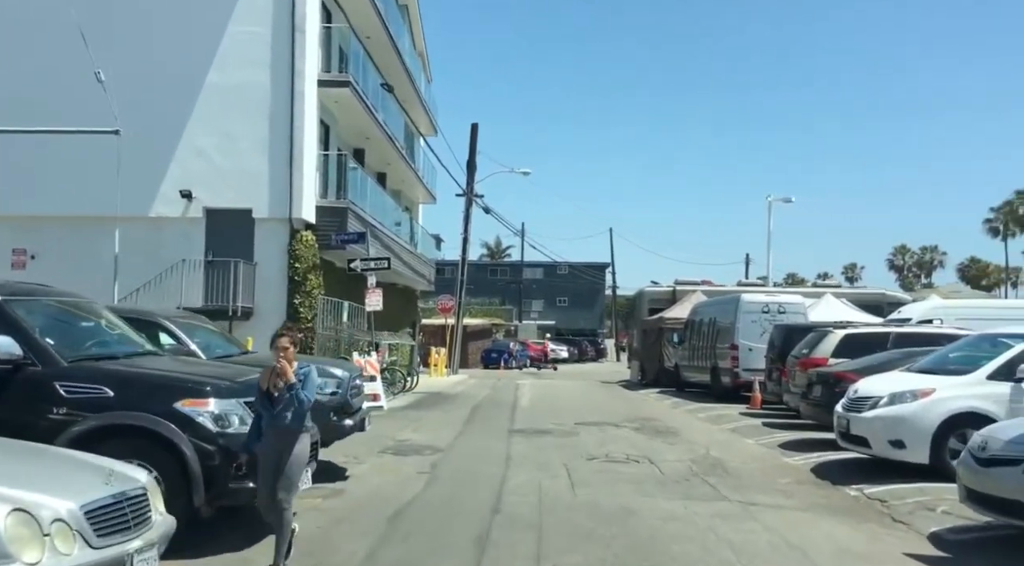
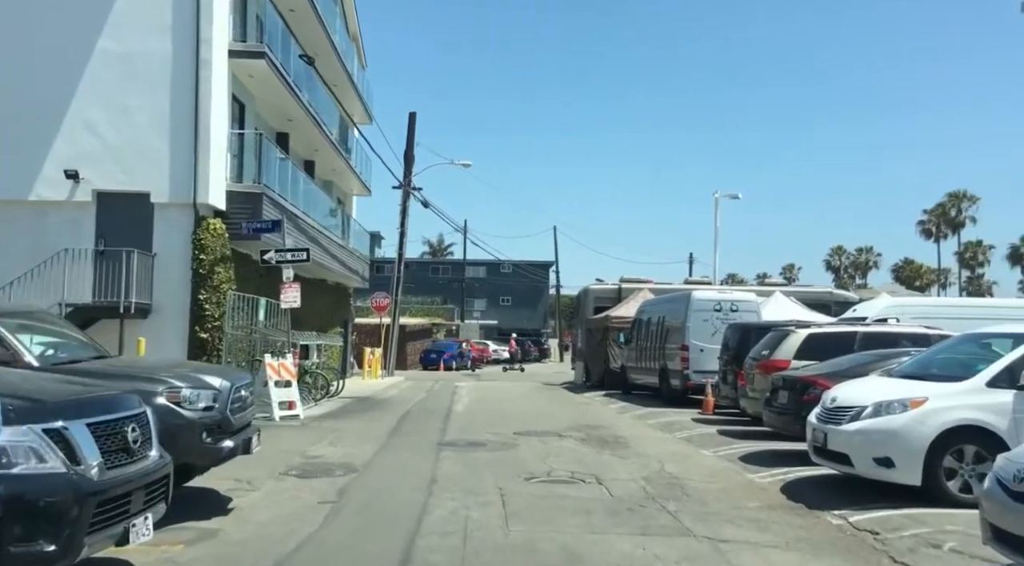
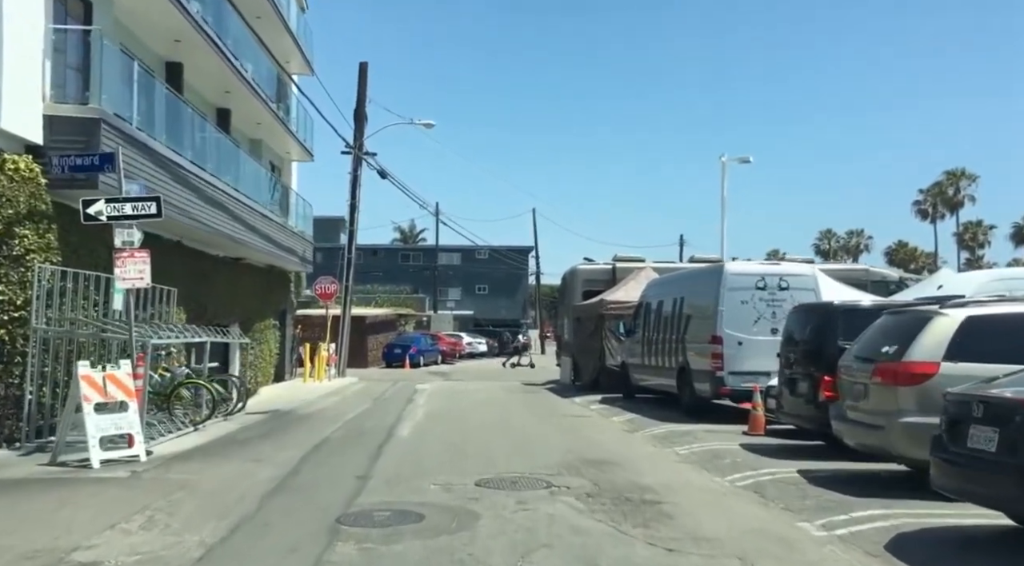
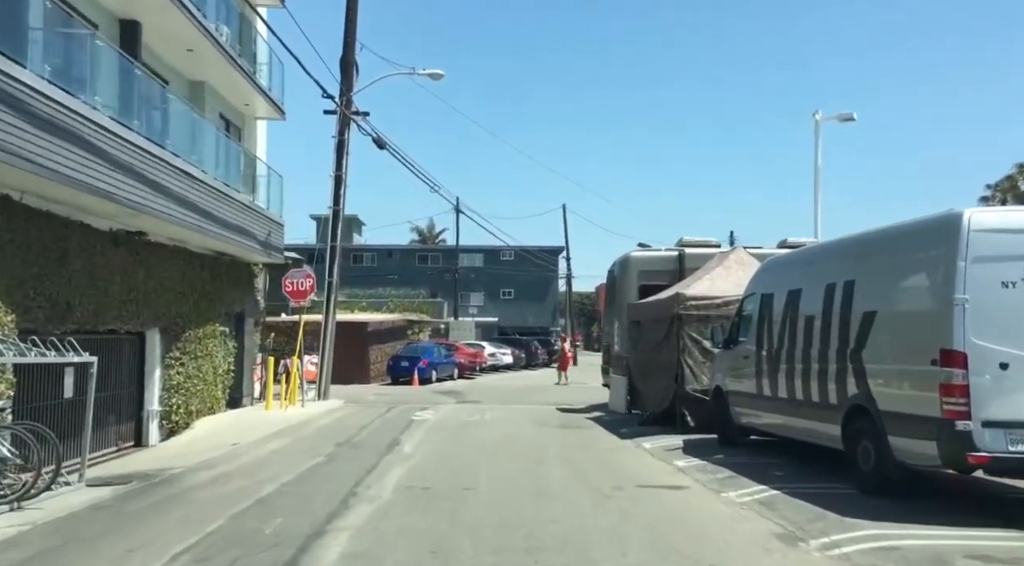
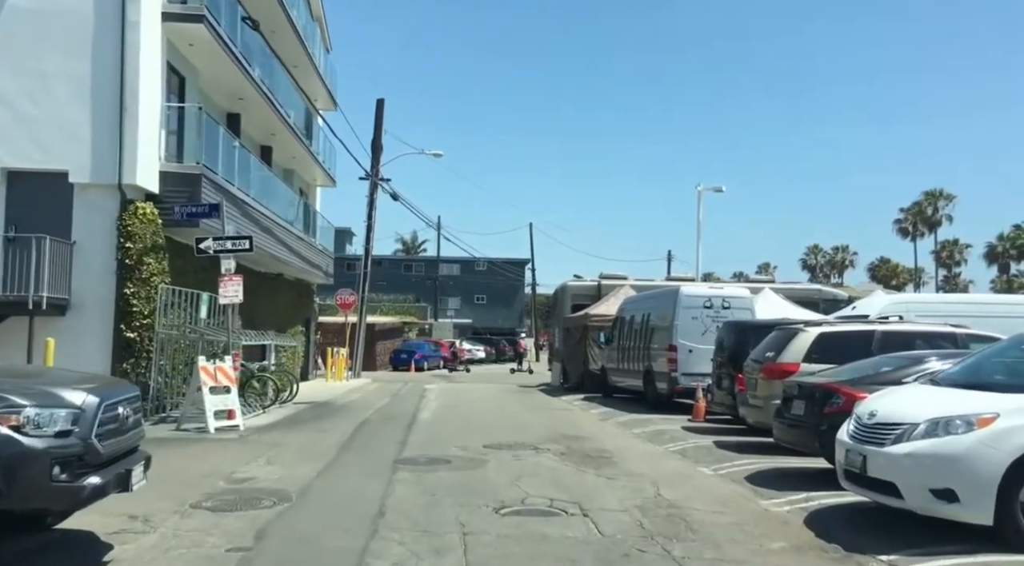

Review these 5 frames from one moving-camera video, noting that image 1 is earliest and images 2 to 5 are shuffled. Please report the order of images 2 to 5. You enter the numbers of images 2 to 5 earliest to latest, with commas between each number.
2, 5, 3, 4
